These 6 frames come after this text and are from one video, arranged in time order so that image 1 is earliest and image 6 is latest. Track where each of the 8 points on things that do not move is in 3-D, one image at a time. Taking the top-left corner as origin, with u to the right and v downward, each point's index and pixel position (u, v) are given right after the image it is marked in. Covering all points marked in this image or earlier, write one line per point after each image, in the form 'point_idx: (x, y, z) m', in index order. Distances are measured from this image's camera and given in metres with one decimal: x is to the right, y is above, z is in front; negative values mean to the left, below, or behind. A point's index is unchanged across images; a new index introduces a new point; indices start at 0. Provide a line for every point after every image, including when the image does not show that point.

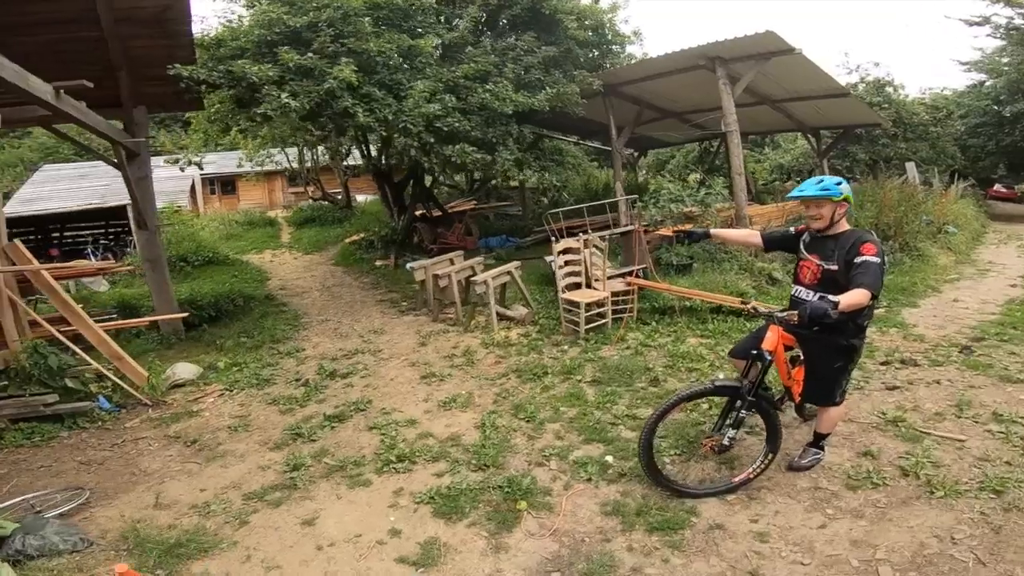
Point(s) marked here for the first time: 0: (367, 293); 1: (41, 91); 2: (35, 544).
0: (-2.9, -0.2, +10.5) m
1: (-5.1, +2.2, +5.8) m
2: (-3.4, -1.8, +3.7) m
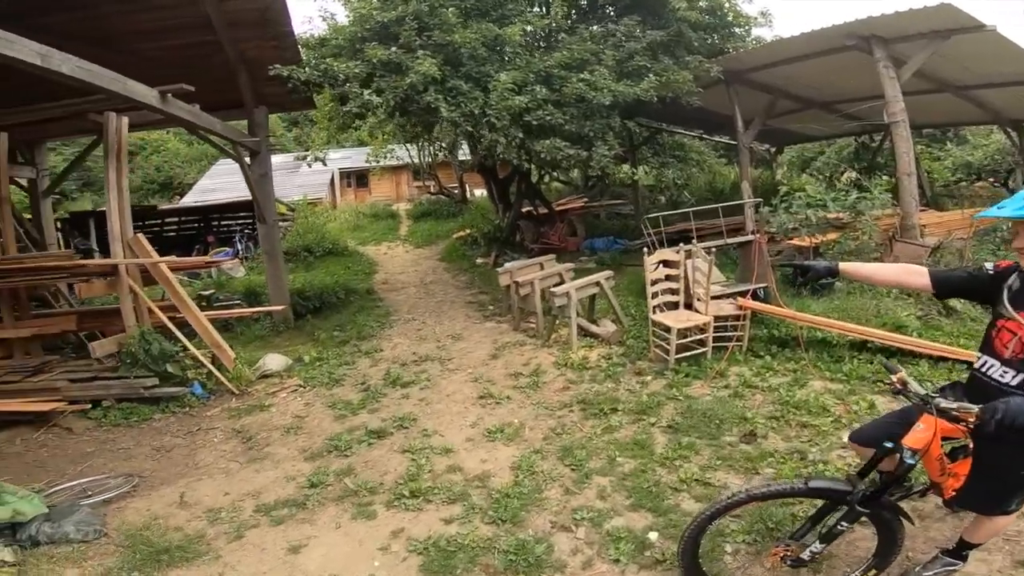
0: (-1.1, -0.2, +10.4) m
1: (-4.3, +2.3, +6.4) m
2: (-3.5, -1.8, +4.0) m
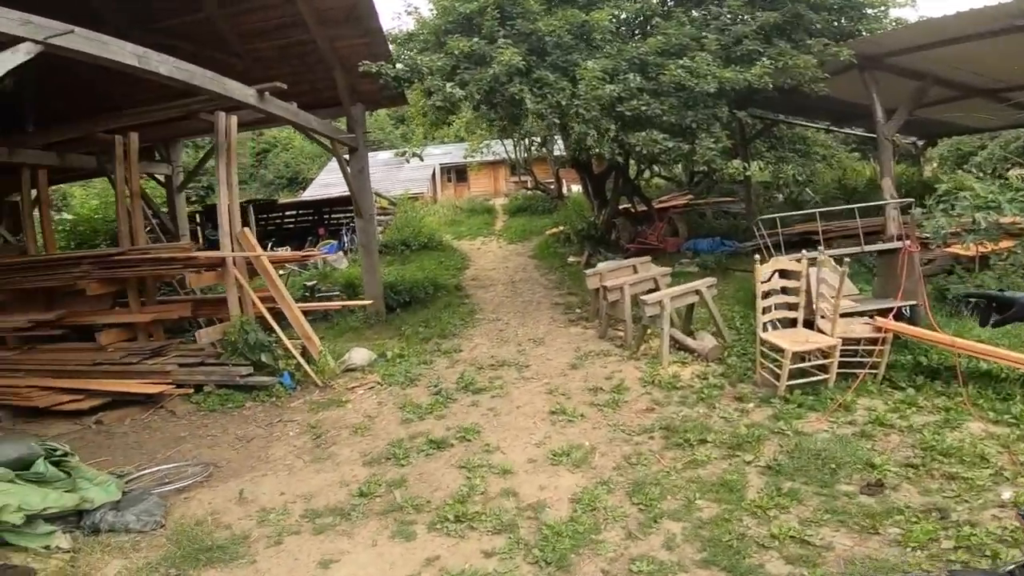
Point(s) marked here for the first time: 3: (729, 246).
0: (+0.6, -0.2, +10.0) m
1: (-3.3, +2.3, +6.6) m
2: (-3.1, -1.8, +4.3) m
3: (+4.2, +0.8, +10.7) m
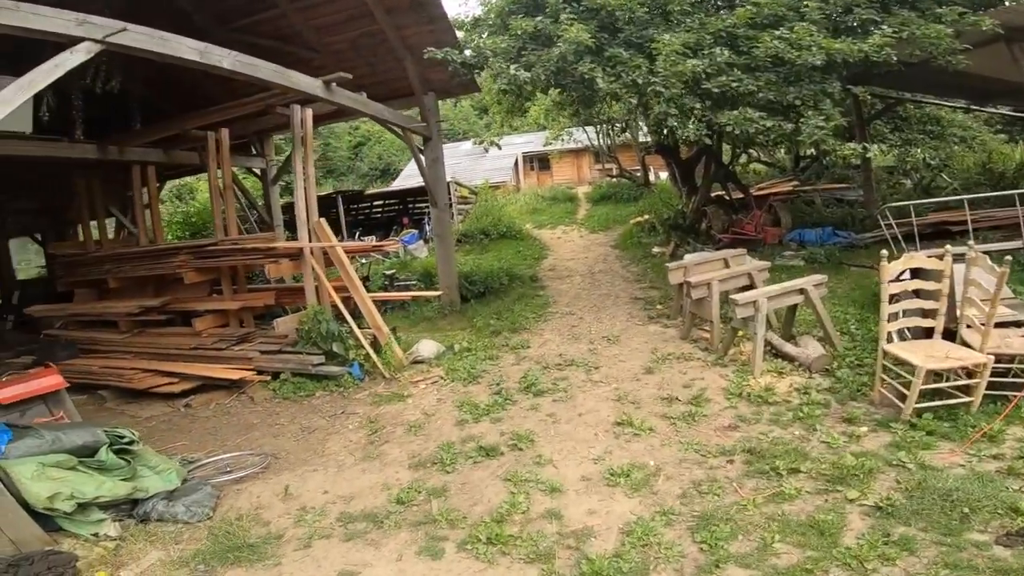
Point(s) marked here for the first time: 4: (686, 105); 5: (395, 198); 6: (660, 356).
0: (+1.9, 0.0, +9.3) m
1: (-2.5, +2.4, +6.7) m
2: (-2.8, -1.8, +4.4) m
3: (+5.6, +0.9, +9.3) m
4: (+2.7, +2.8, +8.5) m
5: (-3.3, +2.6, +15.7) m
6: (+1.9, -0.9, +7.0) m
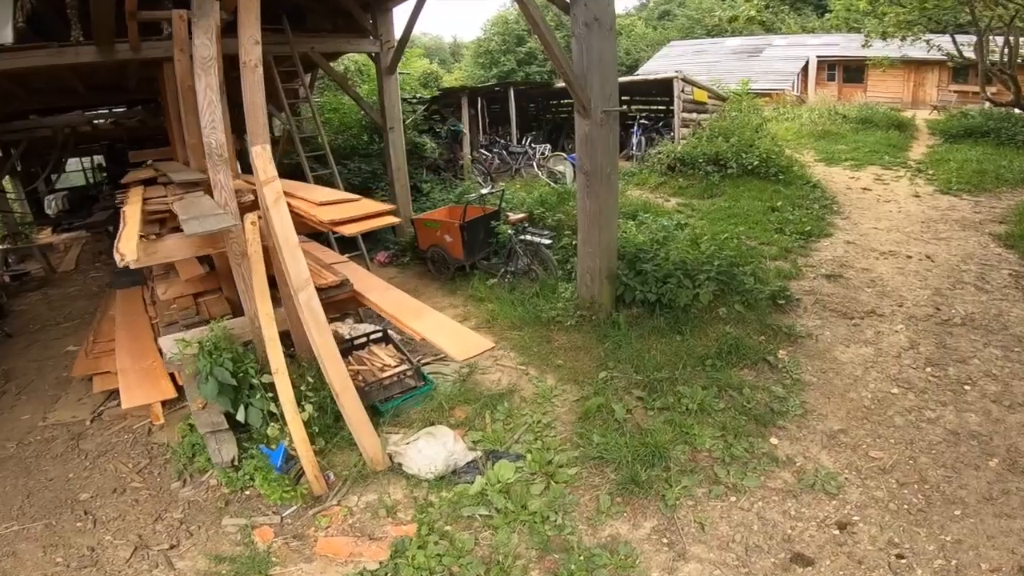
0: (+2.8, -0.9, +2.7) m
1: (-2.0, +2.2, +2.2) m
2: (-4.0, -2.1, +1.5) m
3: (+6.0, -0.8, +0.6) m
4: (+3.4, +1.6, +1.0) m
5: (+2.2, +3.6, +10.1) m
6: (+1.4, -2.0, +1.0) m
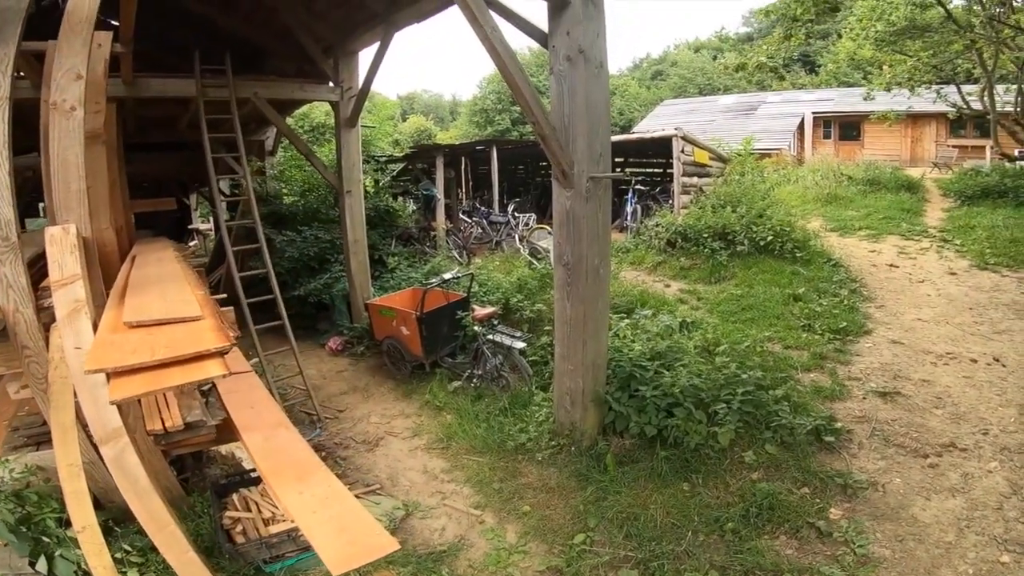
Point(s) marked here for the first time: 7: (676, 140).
0: (+2.5, -1.6, +1.5) m
1: (-2.3, +1.5, +1.3) m
2: (-4.3, -2.6, +0.1) m
3: (+5.7, -1.3, -0.6) m
4: (+3.1, +1.1, 0.0) m
5: (+1.9, +2.3, +9.2) m
6: (+1.1, -2.5, -0.3) m
7: (+2.9, +2.6, +9.7) m
